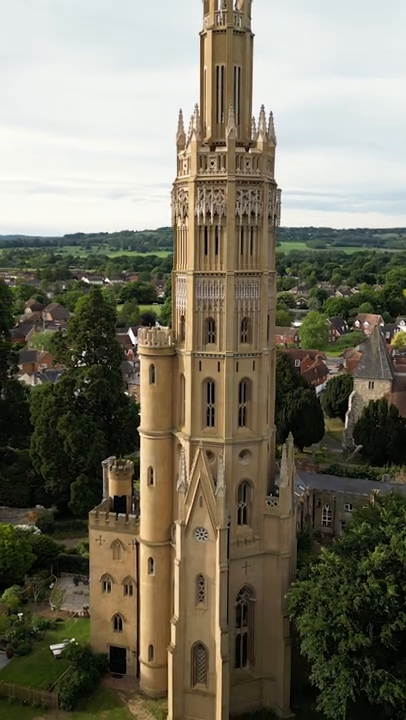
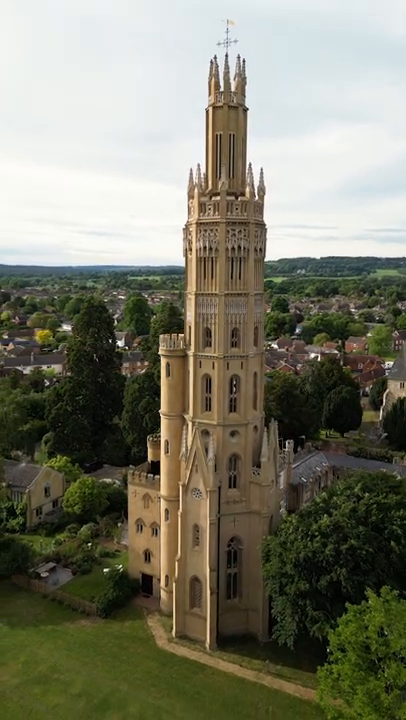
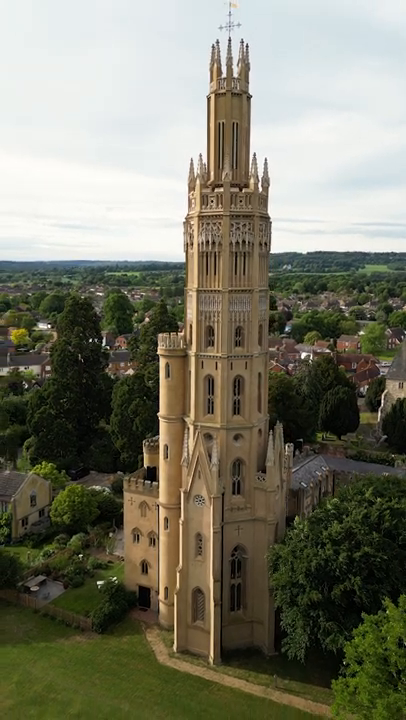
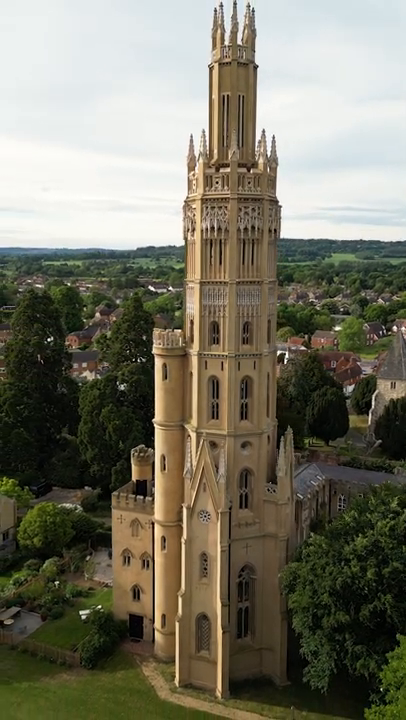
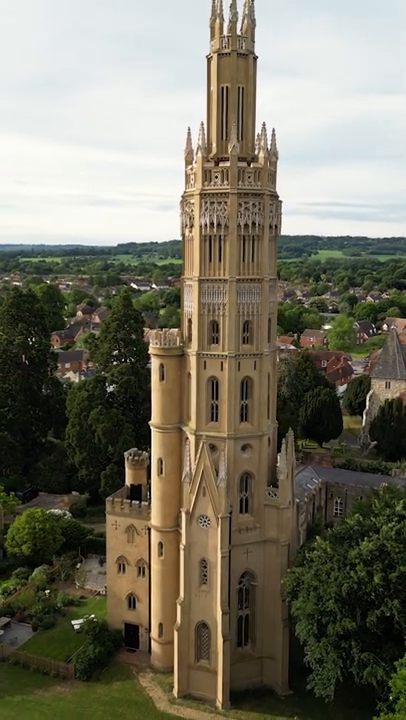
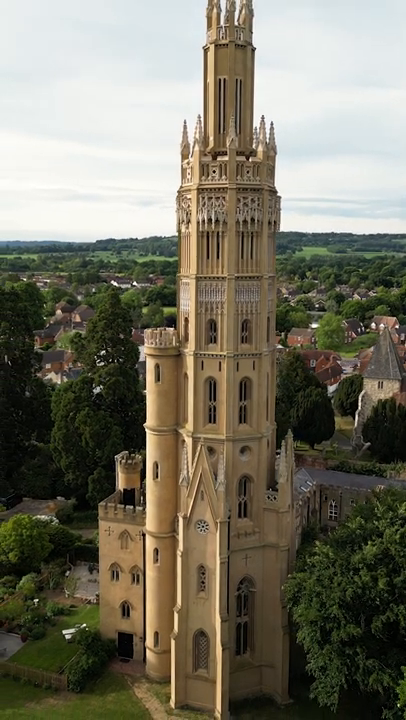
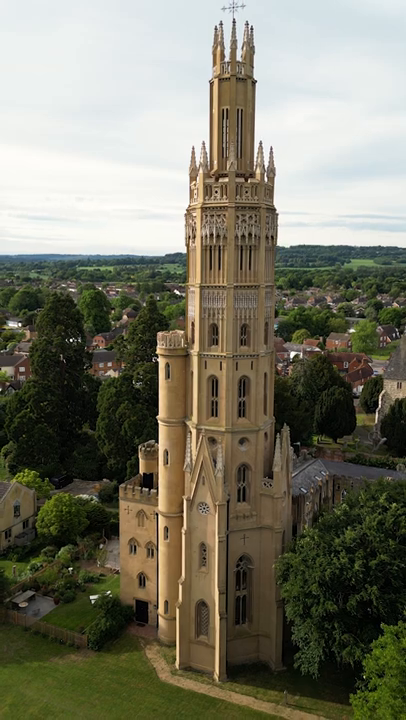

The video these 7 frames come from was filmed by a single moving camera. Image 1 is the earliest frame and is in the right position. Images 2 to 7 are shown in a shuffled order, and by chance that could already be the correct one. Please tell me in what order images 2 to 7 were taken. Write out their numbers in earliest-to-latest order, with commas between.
6, 5, 4, 7, 3, 2
